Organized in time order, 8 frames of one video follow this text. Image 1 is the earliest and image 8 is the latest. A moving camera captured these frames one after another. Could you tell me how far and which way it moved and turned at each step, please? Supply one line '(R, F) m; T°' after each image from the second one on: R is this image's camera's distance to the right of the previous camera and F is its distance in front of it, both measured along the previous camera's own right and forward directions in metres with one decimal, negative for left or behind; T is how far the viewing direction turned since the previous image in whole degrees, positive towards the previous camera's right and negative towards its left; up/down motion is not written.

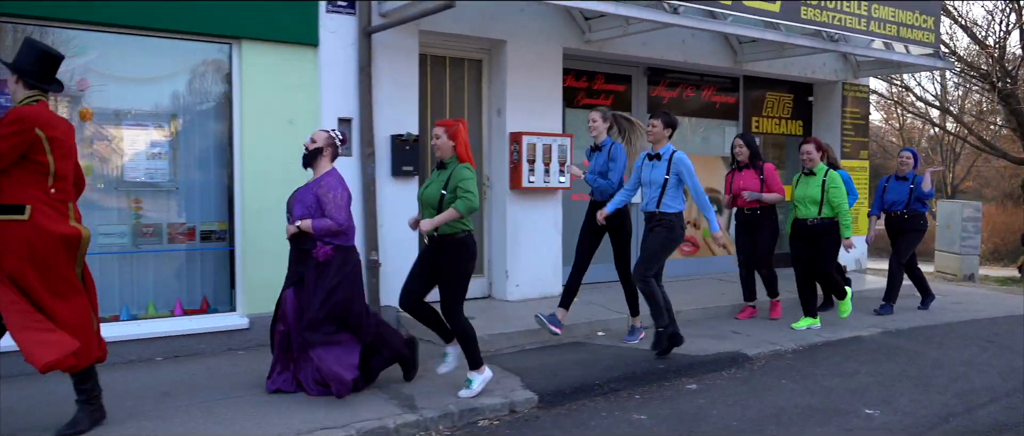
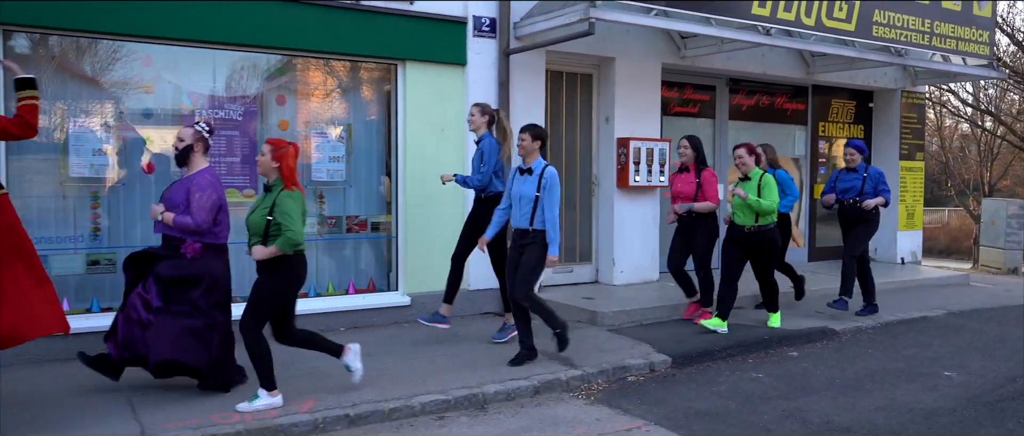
(-0.8, -1.1) m; -2°
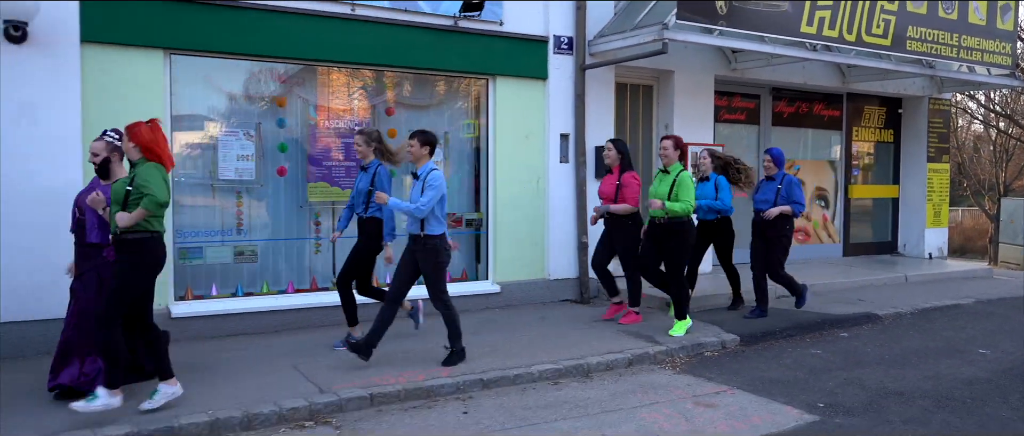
(-0.6, -0.9) m; -1°
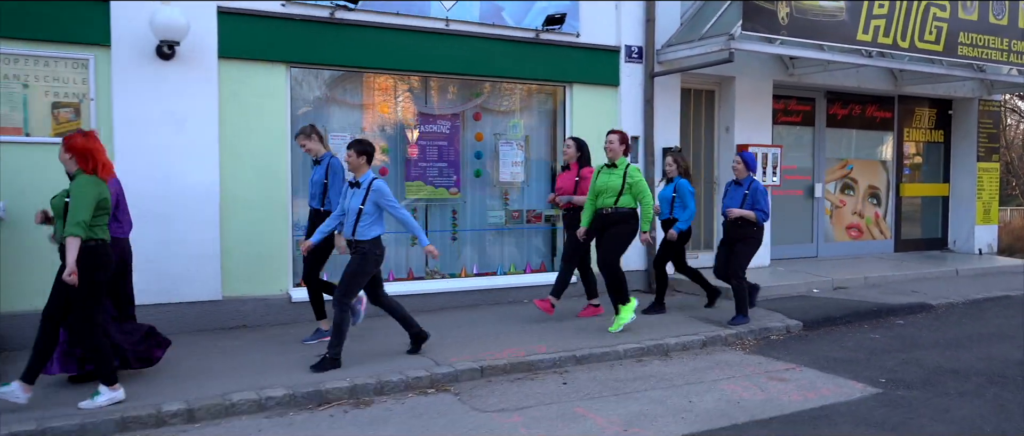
(-0.4, -0.7) m; -3°
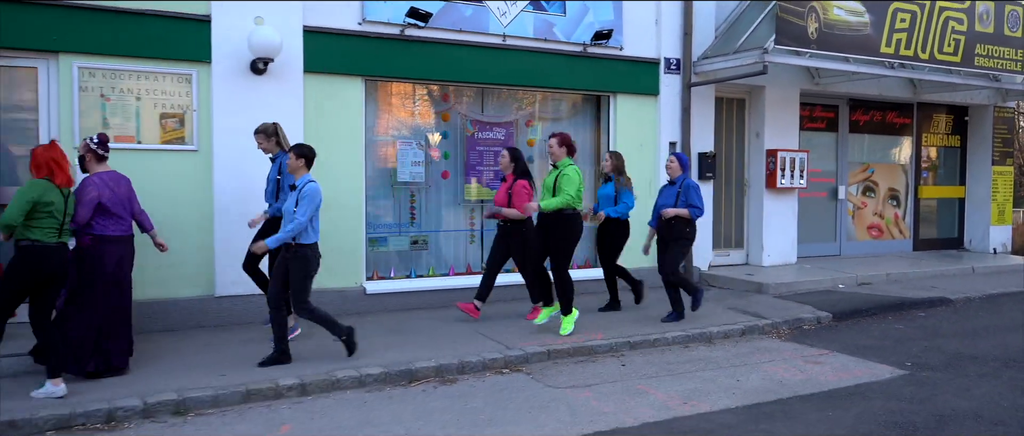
(-0.4, -0.7) m; -1°
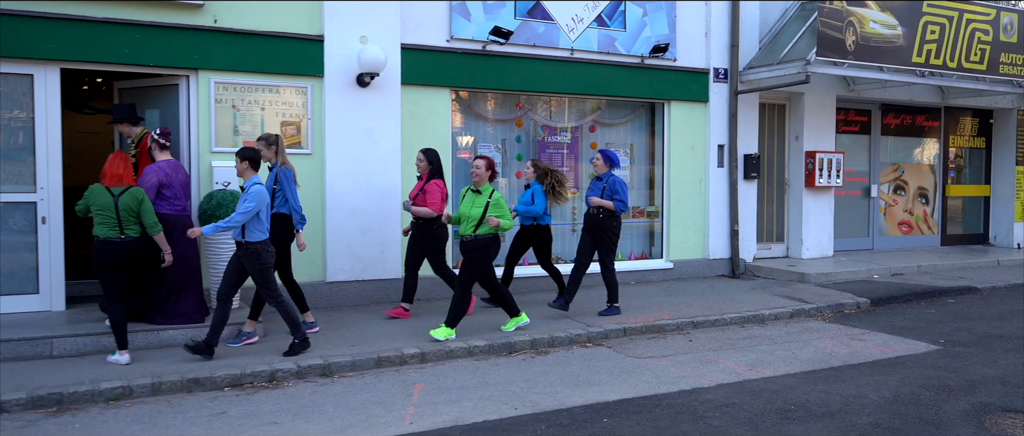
(-0.6, -1.0) m; -1°
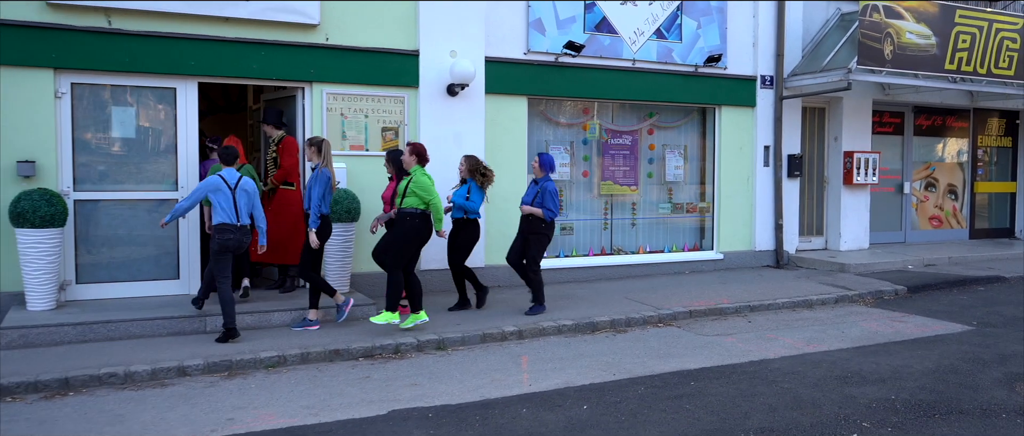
(-0.6, -1.0) m; -1°
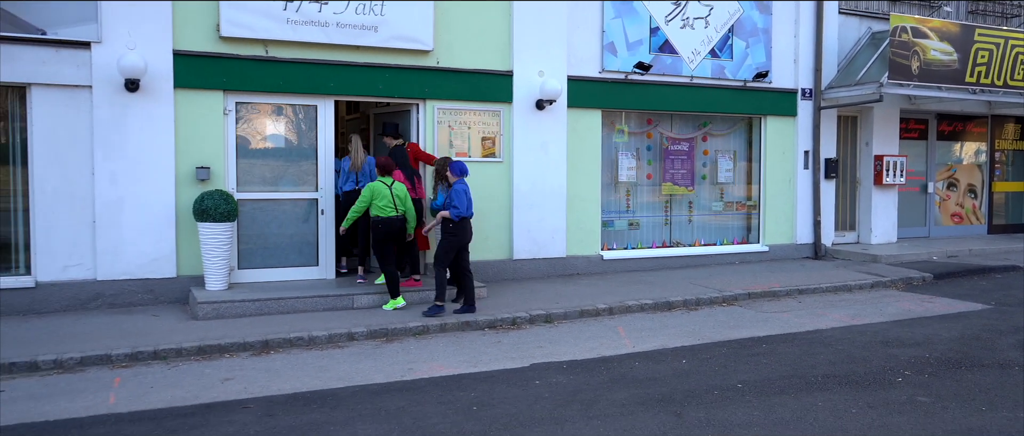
(-0.8, -1.5) m; -1°
